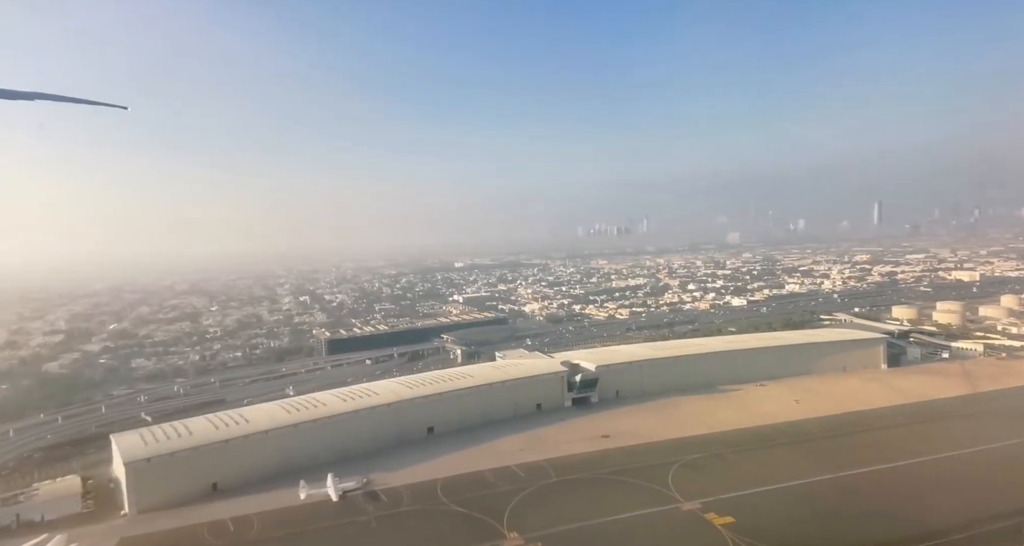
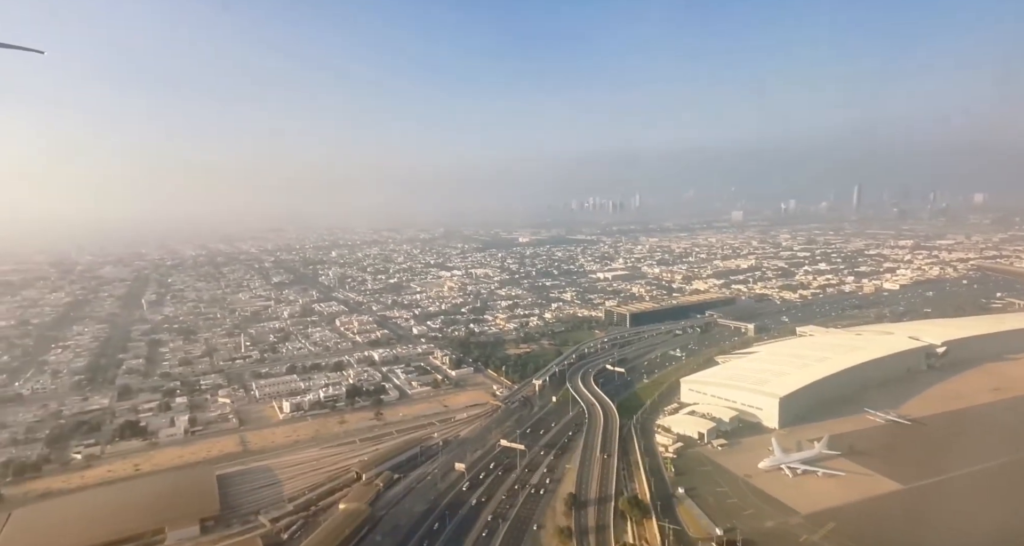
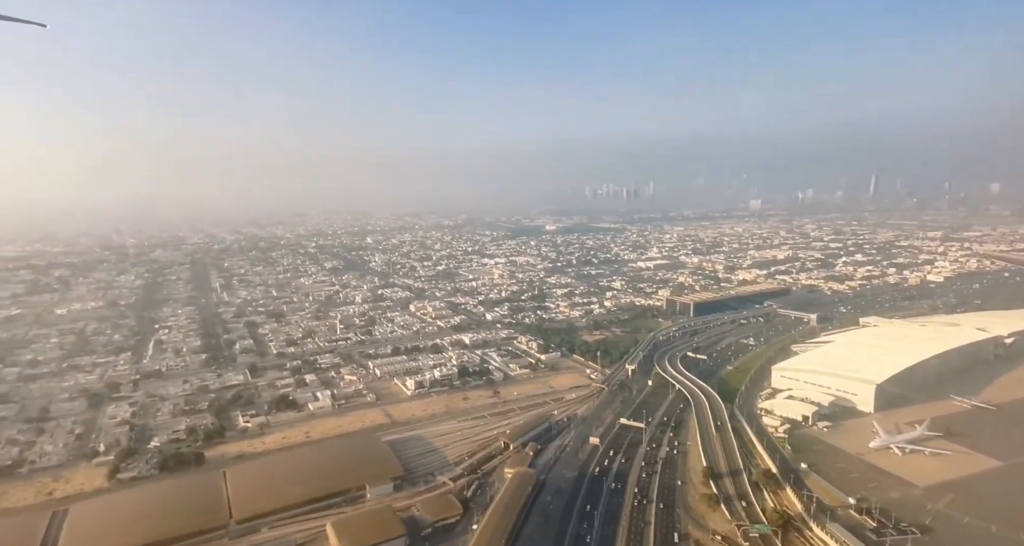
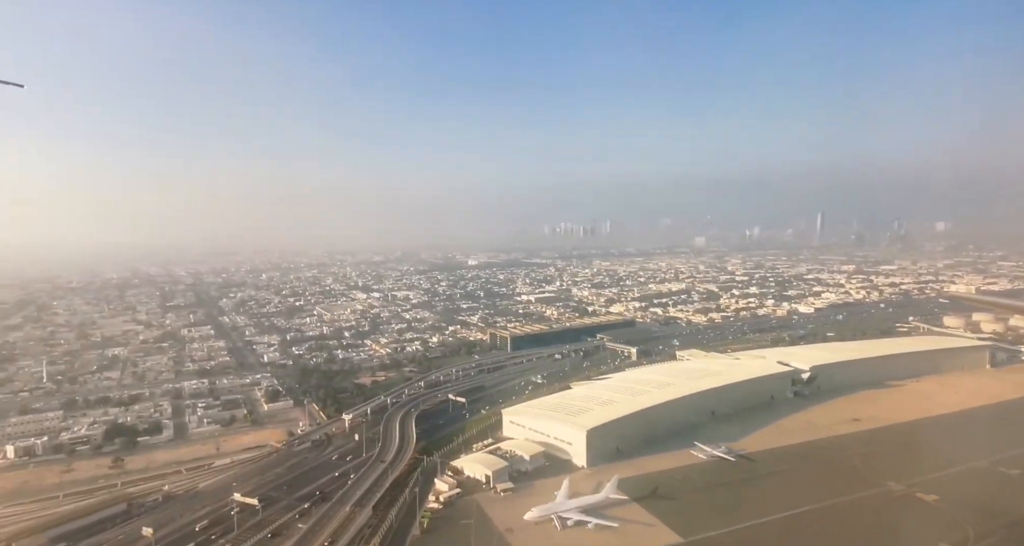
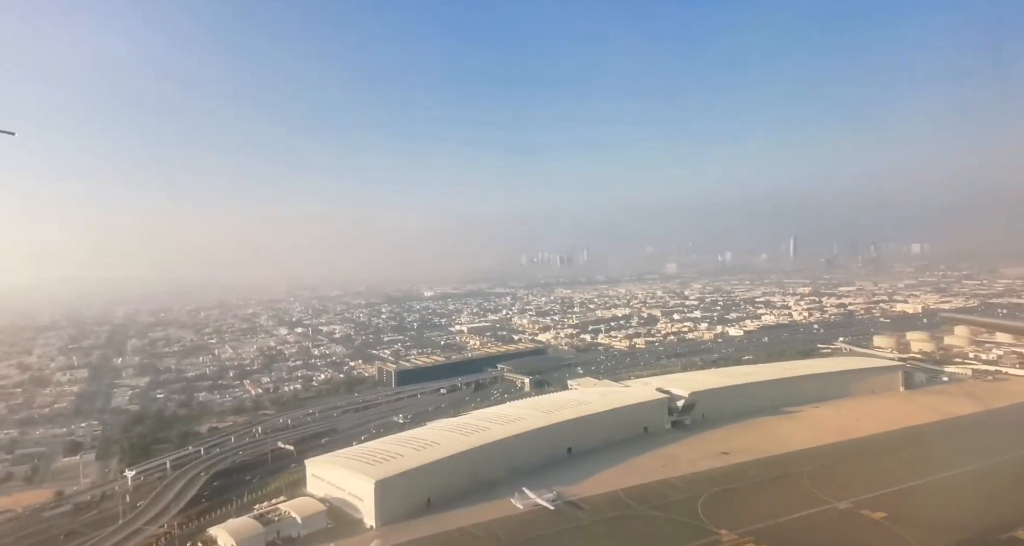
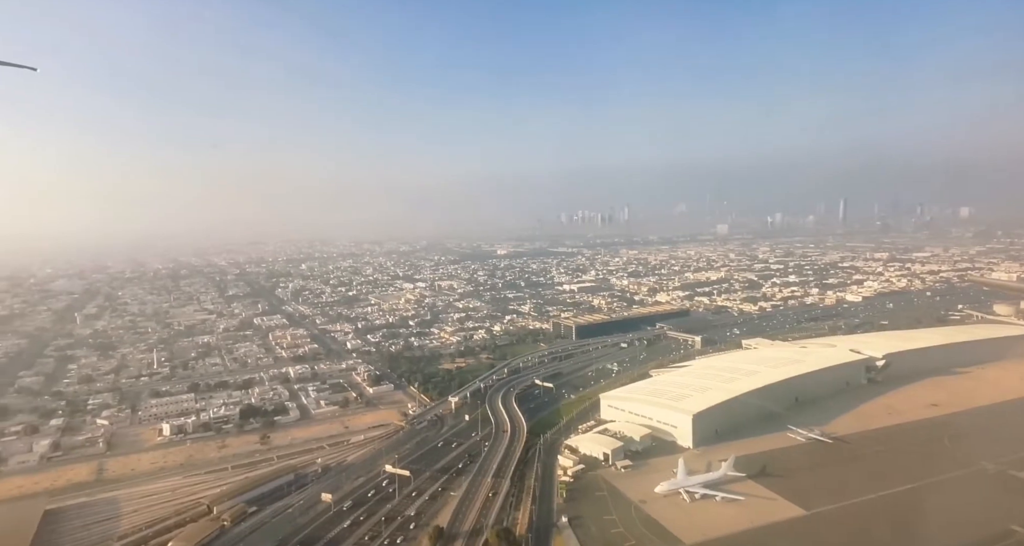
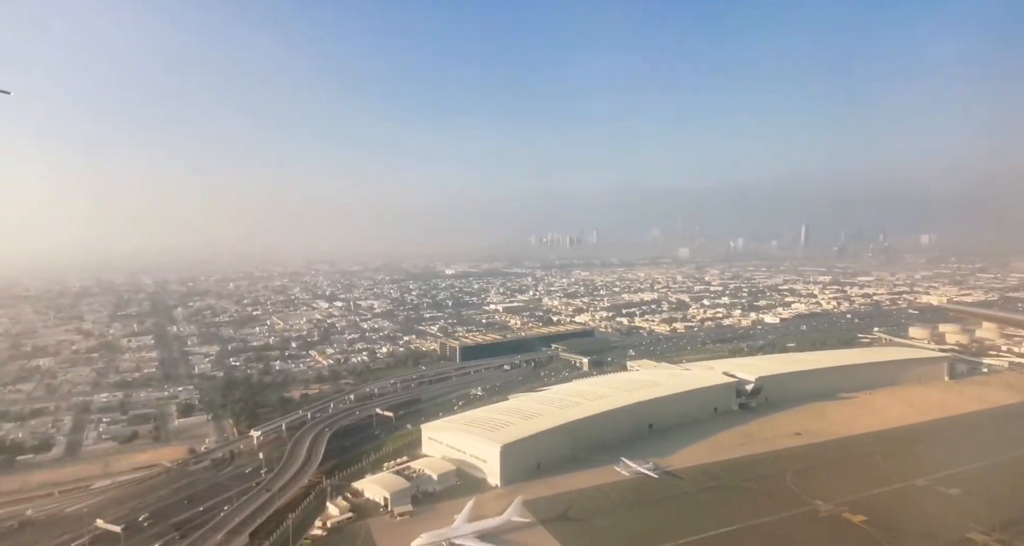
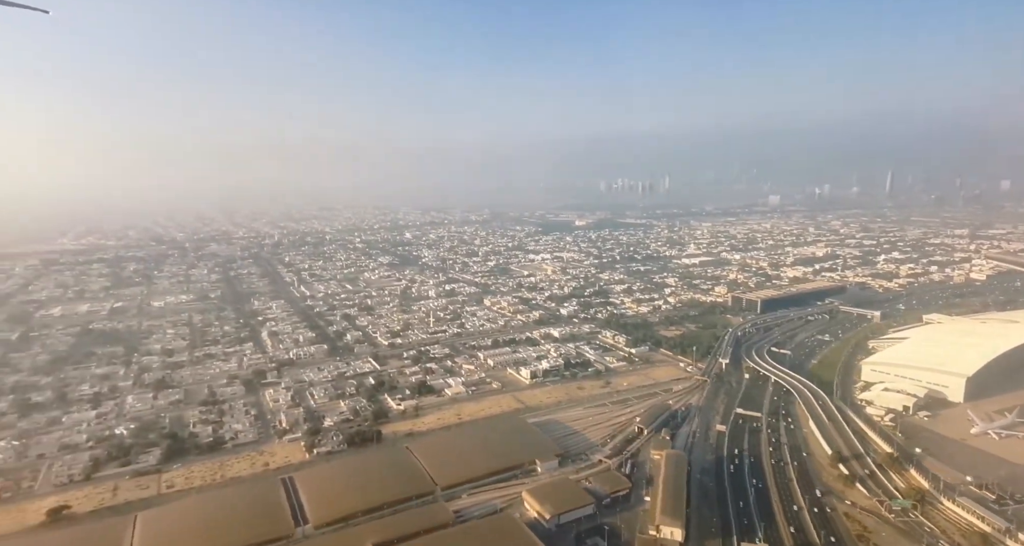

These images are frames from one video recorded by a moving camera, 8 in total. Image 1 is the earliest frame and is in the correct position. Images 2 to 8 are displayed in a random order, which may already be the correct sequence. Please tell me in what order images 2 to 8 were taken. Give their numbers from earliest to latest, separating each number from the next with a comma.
5, 7, 4, 6, 2, 3, 8
